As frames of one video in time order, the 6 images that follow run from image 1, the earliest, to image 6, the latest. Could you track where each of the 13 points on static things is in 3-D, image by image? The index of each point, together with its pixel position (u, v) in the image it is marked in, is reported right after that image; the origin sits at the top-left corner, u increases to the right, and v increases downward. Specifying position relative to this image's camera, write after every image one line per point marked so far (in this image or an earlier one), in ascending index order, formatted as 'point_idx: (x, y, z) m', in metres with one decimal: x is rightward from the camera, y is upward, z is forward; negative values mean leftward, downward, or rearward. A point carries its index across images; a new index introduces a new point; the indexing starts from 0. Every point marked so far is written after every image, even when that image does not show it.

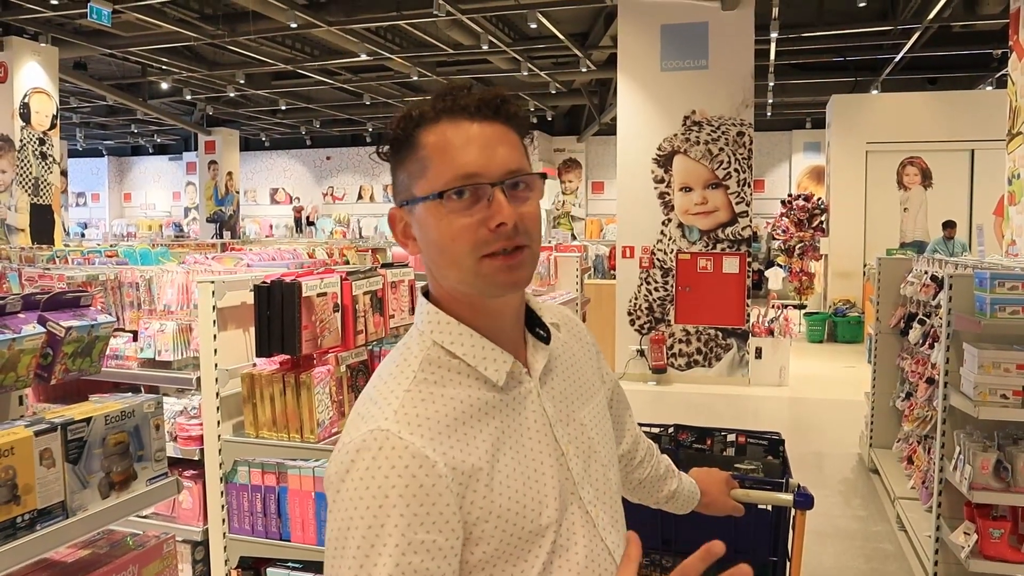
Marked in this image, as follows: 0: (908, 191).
0: (+5.4, +1.3, +10.4) m
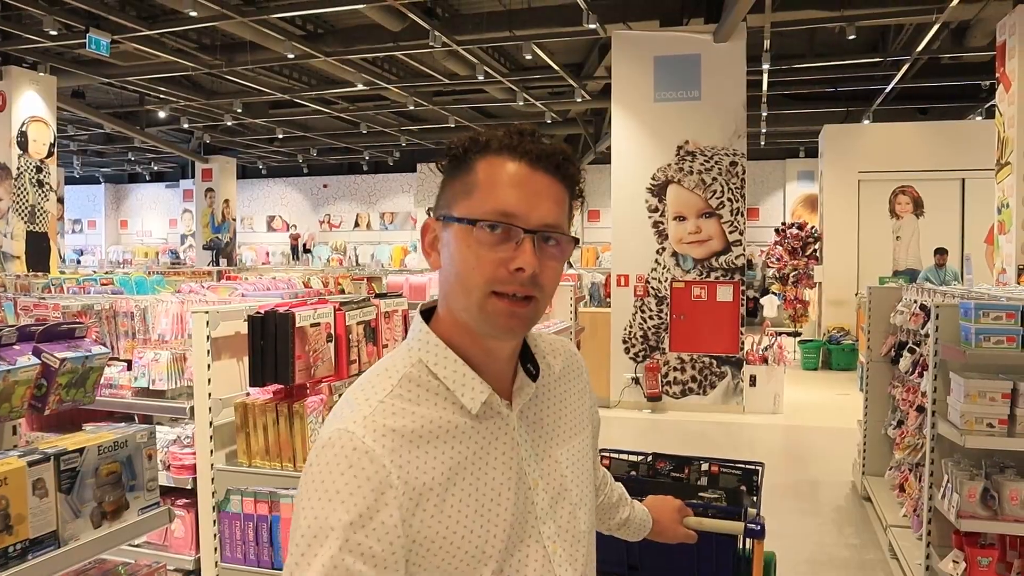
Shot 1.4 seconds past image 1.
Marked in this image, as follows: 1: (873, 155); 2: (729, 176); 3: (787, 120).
0: (+5.4, +1.0, +10.5) m
1: (+5.0, +1.8, +10.4) m
2: (+2.1, +1.1, +7.4) m
3: (+4.5, +2.8, +12.5) m
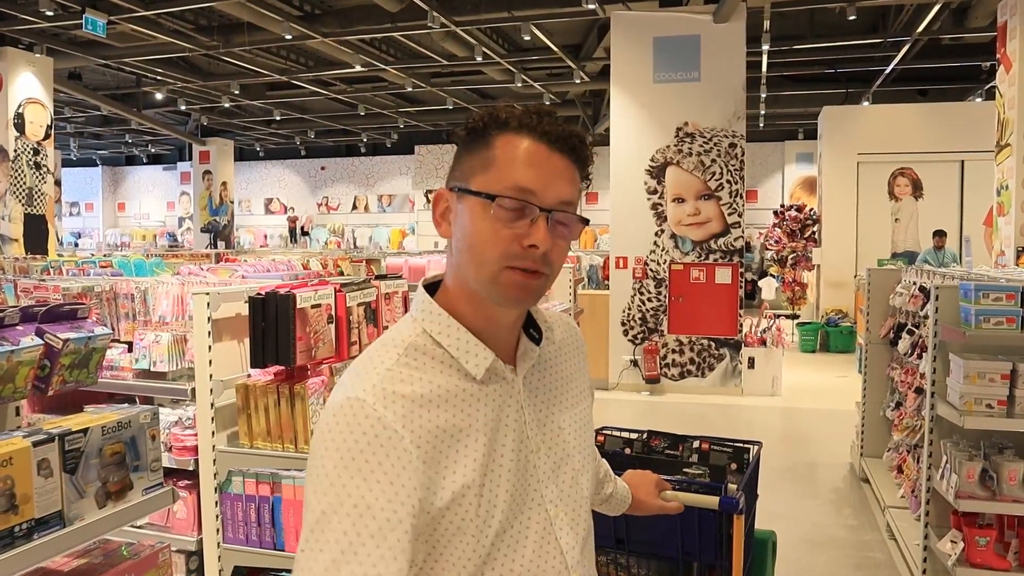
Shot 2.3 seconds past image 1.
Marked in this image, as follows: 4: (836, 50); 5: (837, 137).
0: (+5.4, +1.2, +10.5) m
1: (+5.0, +2.1, +10.4) m
2: (+2.1, +1.3, +7.3) m
3: (+4.5, +3.0, +12.4) m
4: (+4.0, +3.0, +9.4) m
5: (+4.5, +2.1, +10.5) m
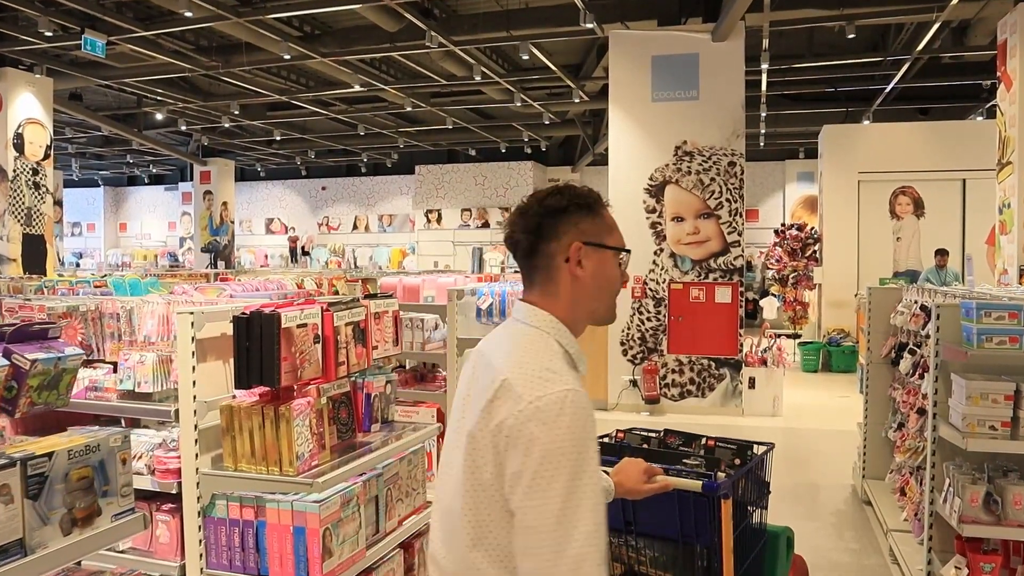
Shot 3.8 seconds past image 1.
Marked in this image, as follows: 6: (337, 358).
0: (+5.3, +0.9, +10.4) m
1: (+4.9, +1.8, +10.4) m
2: (+2.1, +1.1, +7.3) m
3: (+4.5, +2.7, +12.4) m
4: (+4.0, +2.7, +9.5) m
5: (+4.4, +1.8, +10.5) m
6: (-0.6, -0.3, +2.8) m
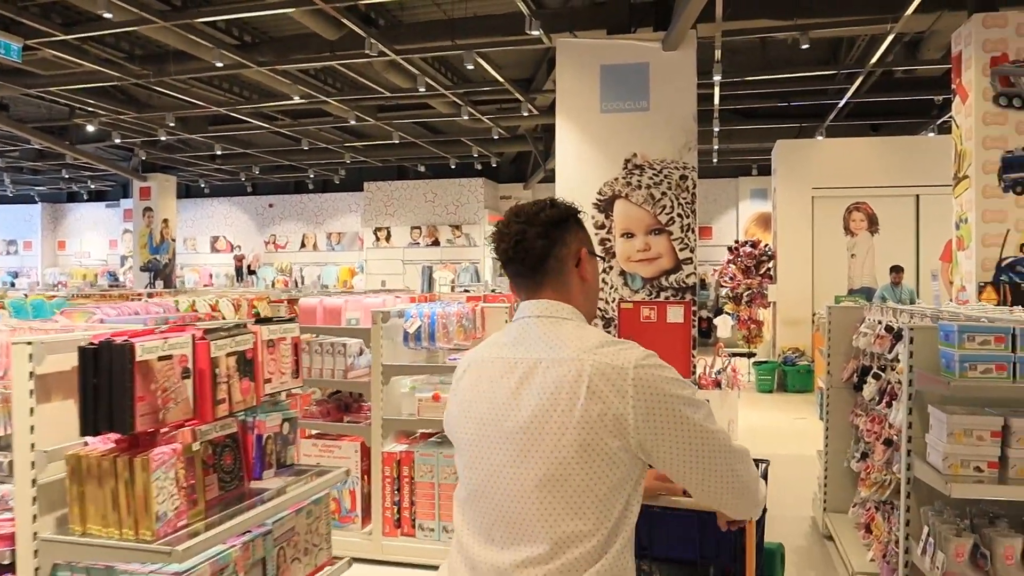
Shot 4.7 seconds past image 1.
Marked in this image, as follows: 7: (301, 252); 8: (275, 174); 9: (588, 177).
0: (+4.6, +0.7, +10.3) m
1: (+4.2, +1.6, +10.3) m
2: (+1.5, +0.9, +7.0) m
3: (+3.6, +2.4, +12.3) m
4: (+3.4, +2.5, +9.3) m
5: (+3.7, +1.6, +10.3) m
6: (-0.9, -0.3, +2.3) m
7: (-5.1, +0.9, +18.2) m
8: (-5.6, +2.7, +17.9) m
9: (+0.7, +1.1, +7.3) m
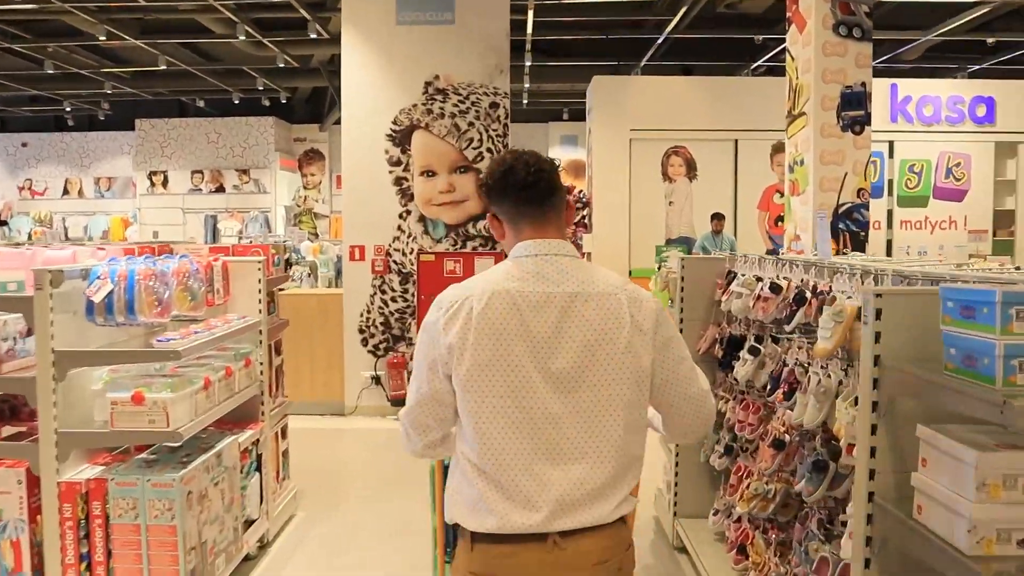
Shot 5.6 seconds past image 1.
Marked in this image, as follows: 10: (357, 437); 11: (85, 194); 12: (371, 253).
0: (+2.1, +1.3, +9.9) m
1: (+1.7, +2.2, +9.7) m
2: (-0.1, +1.3, +5.9) m
3: (+0.7, +3.2, +11.4) m
4: (+1.1, +3.0, +8.5) m
5: (+1.3, +2.2, +9.6) m
6: (-1.4, -0.3, +0.9) m
7: (-9.2, +1.8, +15.2) m
8: (-9.6, +3.6, +14.7) m
9: (-1.0, +1.4, +6.0) m
10: (-1.1, -1.1, +5.7) m
11: (-8.7, +1.9, +15.2) m
12: (-1.0, +0.3, +6.0) m
